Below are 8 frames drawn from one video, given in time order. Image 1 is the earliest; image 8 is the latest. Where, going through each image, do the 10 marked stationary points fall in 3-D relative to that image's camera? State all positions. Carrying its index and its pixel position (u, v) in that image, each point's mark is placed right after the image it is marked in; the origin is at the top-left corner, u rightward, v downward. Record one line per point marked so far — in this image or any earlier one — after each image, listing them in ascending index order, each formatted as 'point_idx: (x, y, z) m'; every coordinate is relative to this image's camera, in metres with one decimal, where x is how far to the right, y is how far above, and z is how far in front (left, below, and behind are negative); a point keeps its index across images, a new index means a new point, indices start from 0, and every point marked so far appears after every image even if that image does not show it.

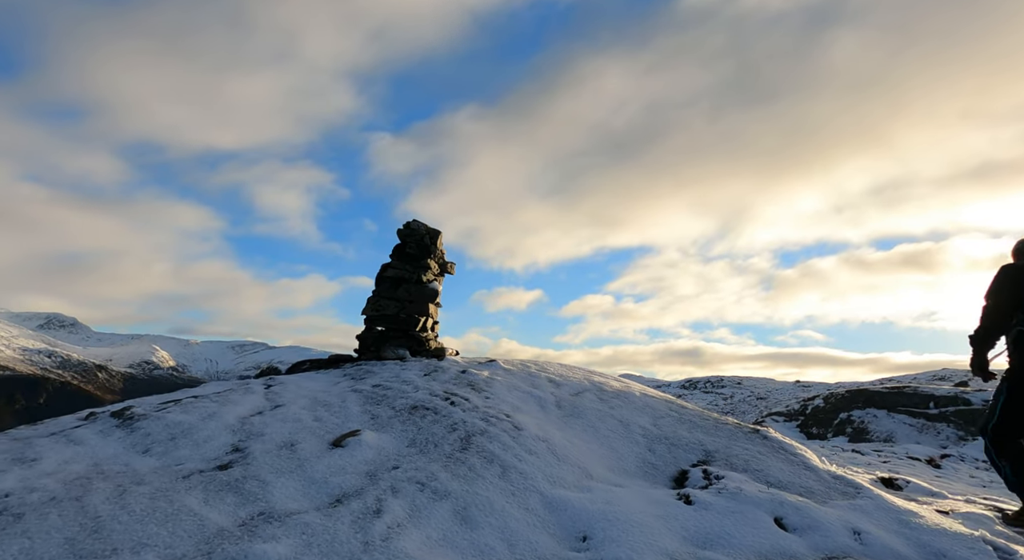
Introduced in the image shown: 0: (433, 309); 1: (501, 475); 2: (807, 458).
0: (-1.9, -0.6, +12.7) m
1: (-0.1, -2.4, +6.7) m
2: (+4.6, -2.8, +8.5) m
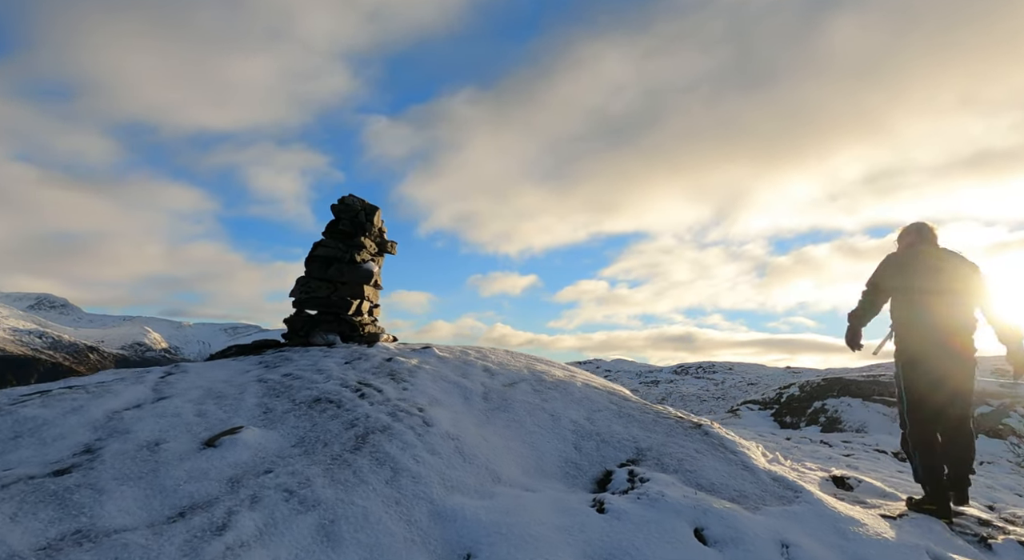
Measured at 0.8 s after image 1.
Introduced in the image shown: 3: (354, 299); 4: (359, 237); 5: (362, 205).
0: (-3.1, -0.2, +11.9) m
1: (-1.3, -2.2, +5.9) m
2: (+3.3, -2.5, +7.8) m
3: (-3.3, -0.4, +11.5) m
4: (-3.2, +0.9, +11.5) m
5: (-3.3, +1.6, +11.8) m
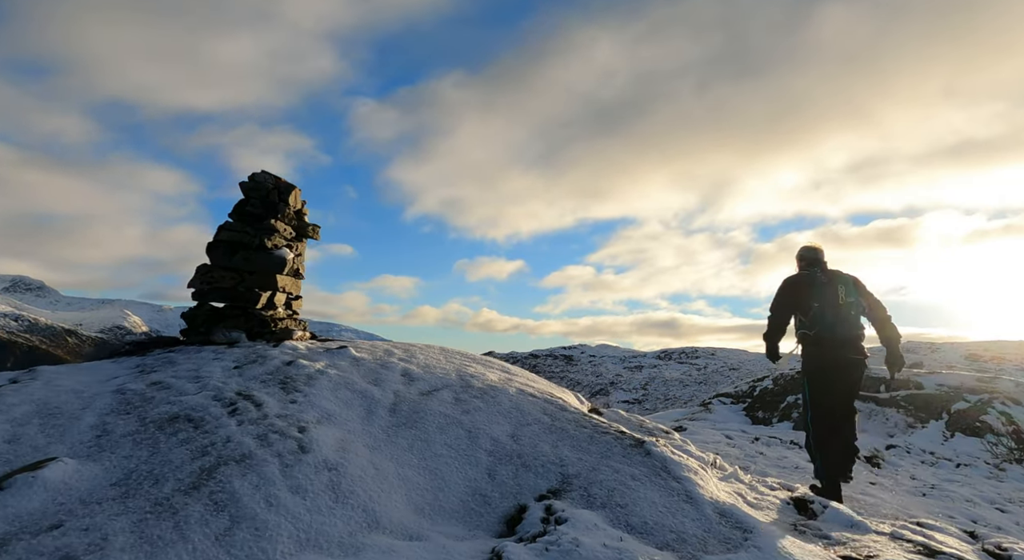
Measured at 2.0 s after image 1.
0: (-4.3, 0.0, +10.4) m
1: (-2.4, -2.1, +4.6) m
2: (+2.2, -2.5, +6.6) m
3: (-4.5, -0.2, +10.0) m
4: (-4.5, +1.1, +10.1) m
5: (-4.5, +1.8, +10.3) m
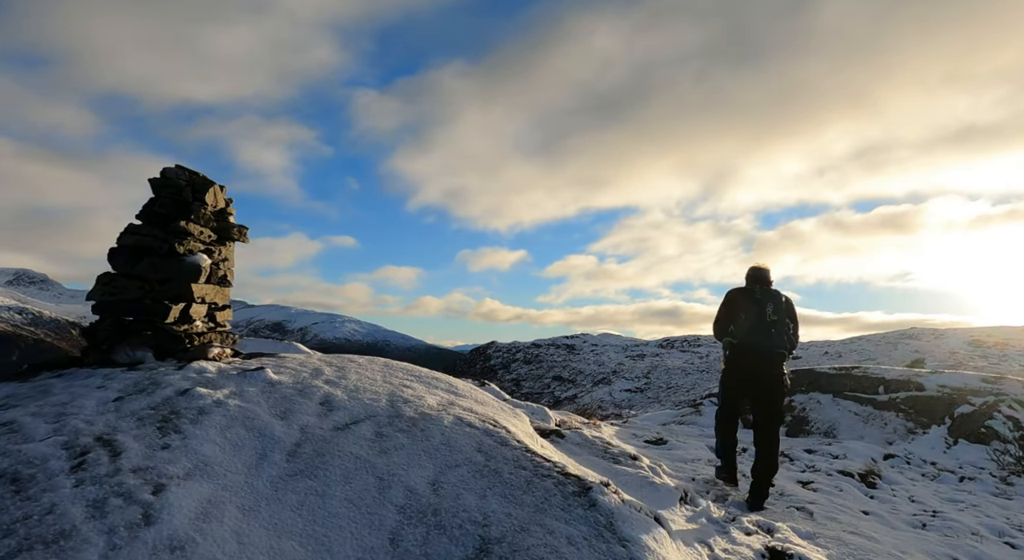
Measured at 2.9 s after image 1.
0: (-5.2, -0.2, +9.3) m
1: (-3.3, -2.4, +3.4) m
2: (+1.3, -2.7, +5.4) m
3: (-5.4, -0.4, +8.8) m
4: (-5.4, +1.0, +8.8) m
5: (-5.4, +1.7, +9.1) m
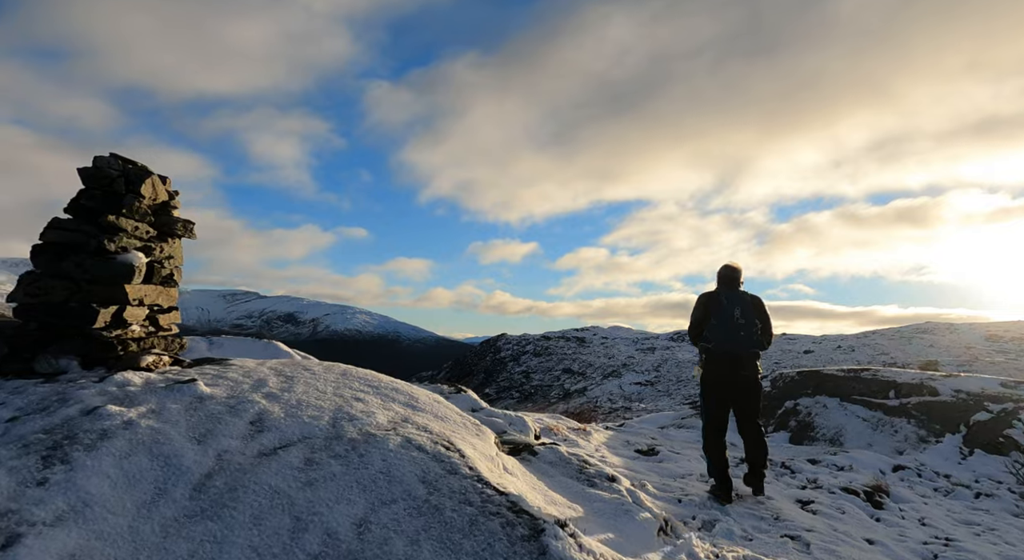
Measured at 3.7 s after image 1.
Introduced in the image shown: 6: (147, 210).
0: (-5.8, -0.2, +8.5) m
1: (-4.0, -2.5, +2.6) m
2: (+0.7, -2.8, +4.6) m
3: (-5.9, -0.4, +8.1) m
4: (-5.9, +0.9, +8.0) m
5: (-5.9, +1.7, +8.3) m
6: (-5.7, +1.1, +8.6) m
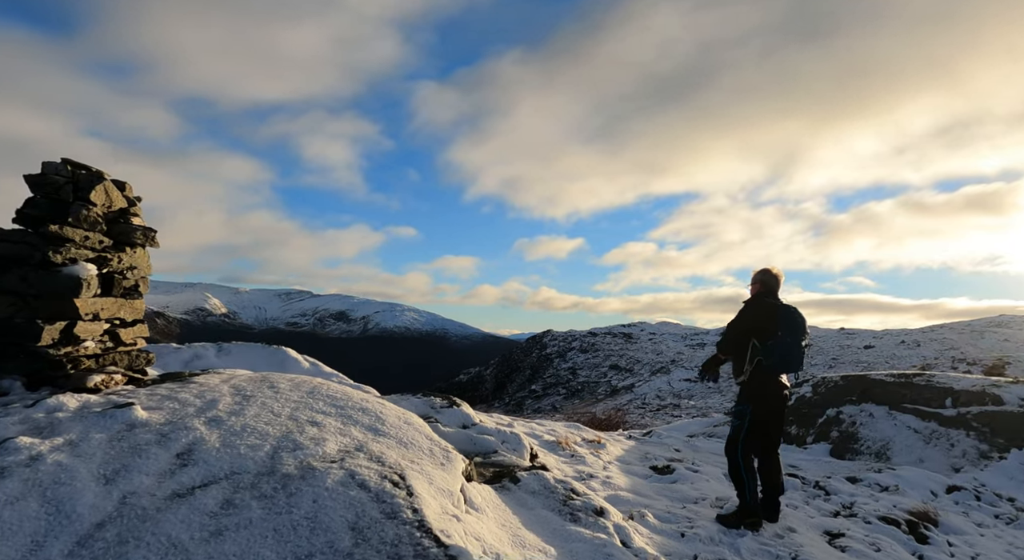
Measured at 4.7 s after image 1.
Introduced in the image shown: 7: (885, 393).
0: (-6.2, -0.4, +8.0) m
1: (-4.8, -2.7, +2.1) m
2: (0.0, -2.9, +3.6) m
3: (-6.4, -0.6, +7.6) m
4: (-6.3, +0.7, +7.6) m
5: (-6.4, +1.4, +7.8) m
6: (-6.1, +0.9, +8.1) m
7: (+12.7, -3.9, +18.6) m
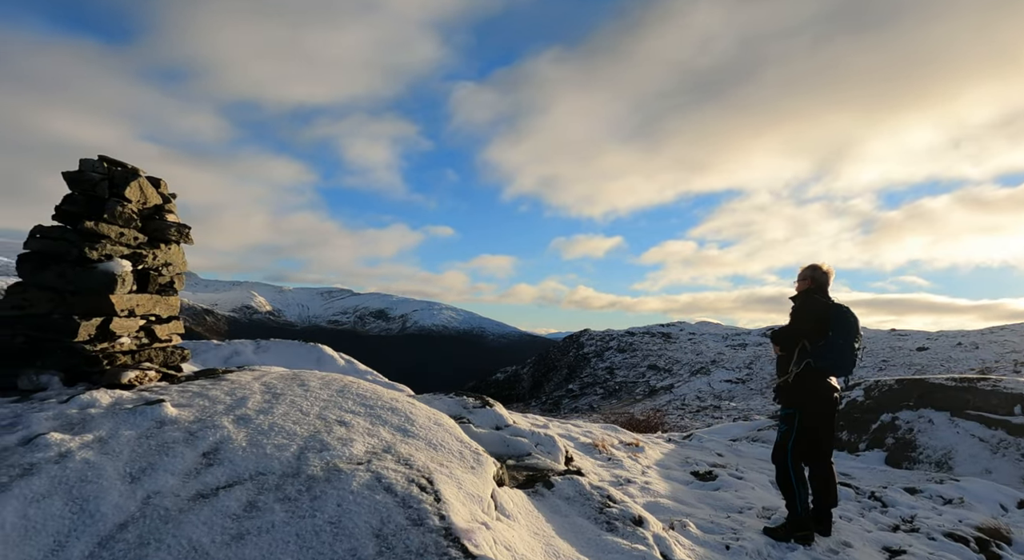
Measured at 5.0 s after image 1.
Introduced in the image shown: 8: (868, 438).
0: (-5.7, -0.4, +8.1) m
1: (-4.7, -2.7, +2.1) m
2: (+0.2, -2.9, +3.3) m
3: (-5.9, -0.6, +7.7) m
4: (-5.9, +0.8, +7.7) m
5: (-5.9, +1.5, +7.9) m
6: (-5.6, +0.9, +8.2) m
7: (+13.8, -3.8, +17.4) m
8: (+11.5, -5.1, +17.7) m
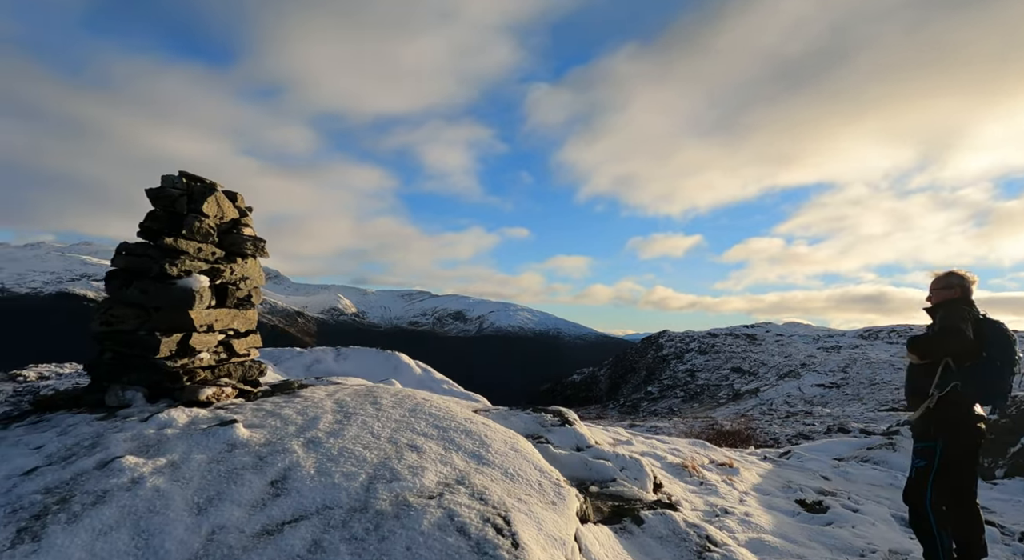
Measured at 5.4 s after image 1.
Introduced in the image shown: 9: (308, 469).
0: (-4.5, -0.6, +8.1) m
1: (-4.3, -2.9, +2.0) m
2: (+0.7, -3.0, +2.6) m
3: (-4.8, -0.8, +7.7) m
4: (-4.8, +0.5, +7.7) m
5: (-4.8, +1.3, +7.9) m
6: (-4.5, +0.7, +8.2) m
7: (+16.1, -3.8, +14.7) m
8: (+13.9, -5.1, +15.3) m
9: (-2.2, -2.1, +6.0) m
